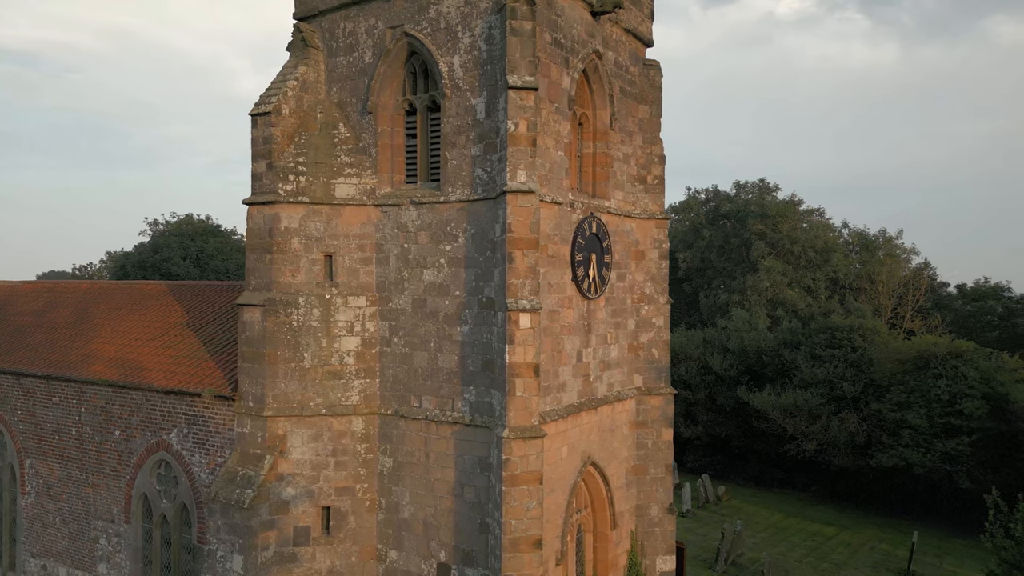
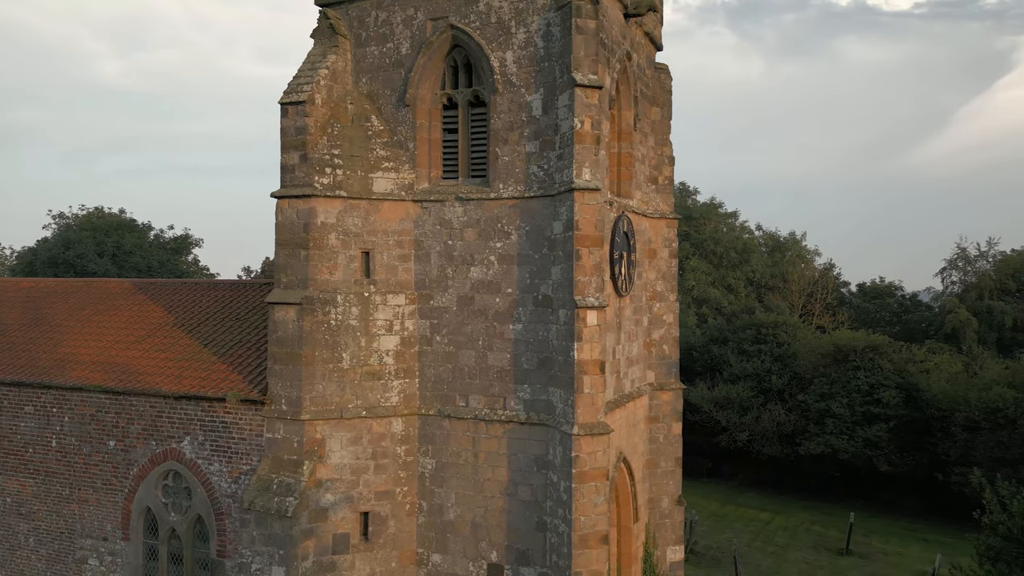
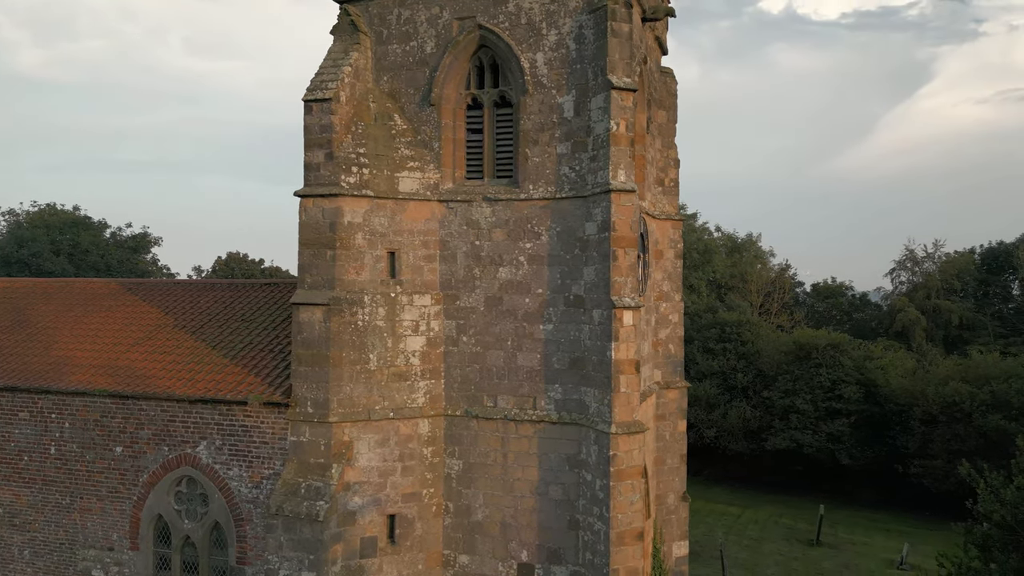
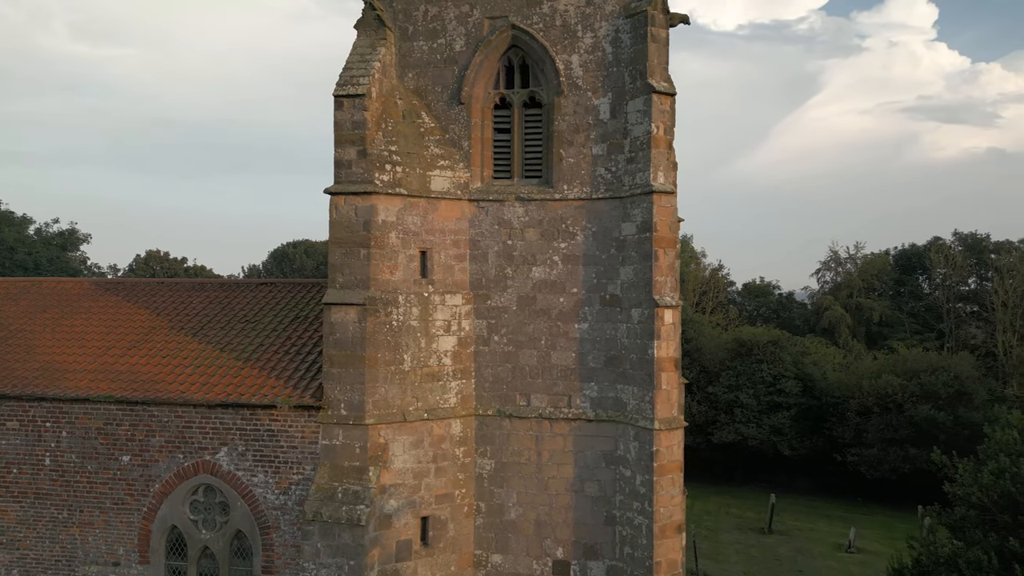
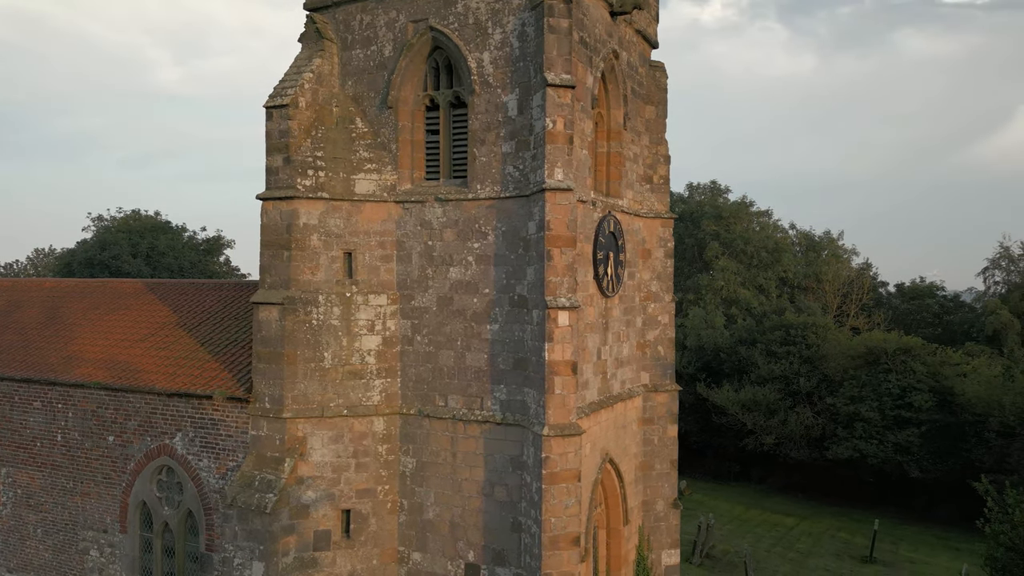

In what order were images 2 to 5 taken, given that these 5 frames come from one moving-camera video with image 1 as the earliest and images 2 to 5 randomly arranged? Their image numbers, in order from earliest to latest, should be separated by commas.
5, 2, 3, 4
